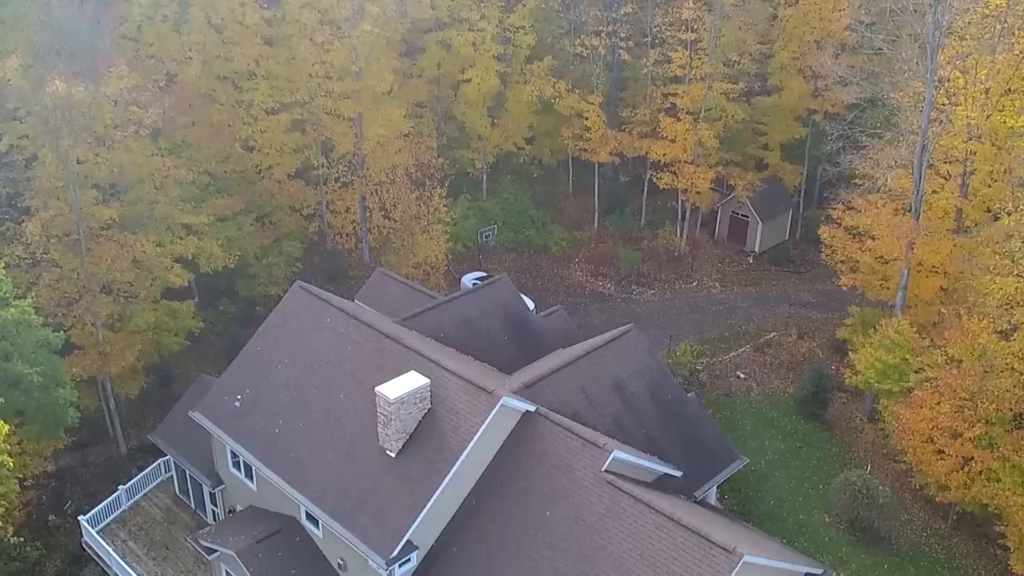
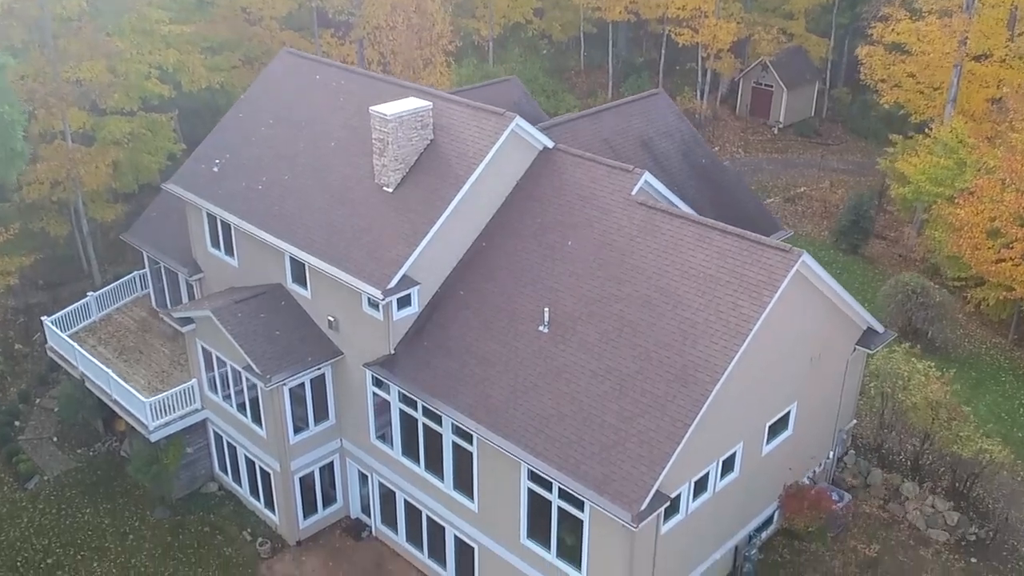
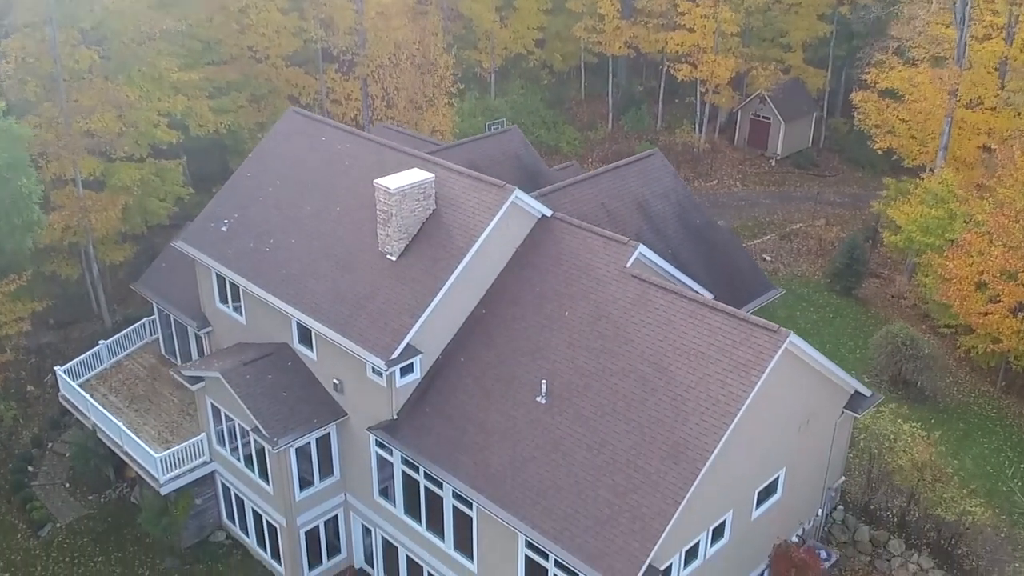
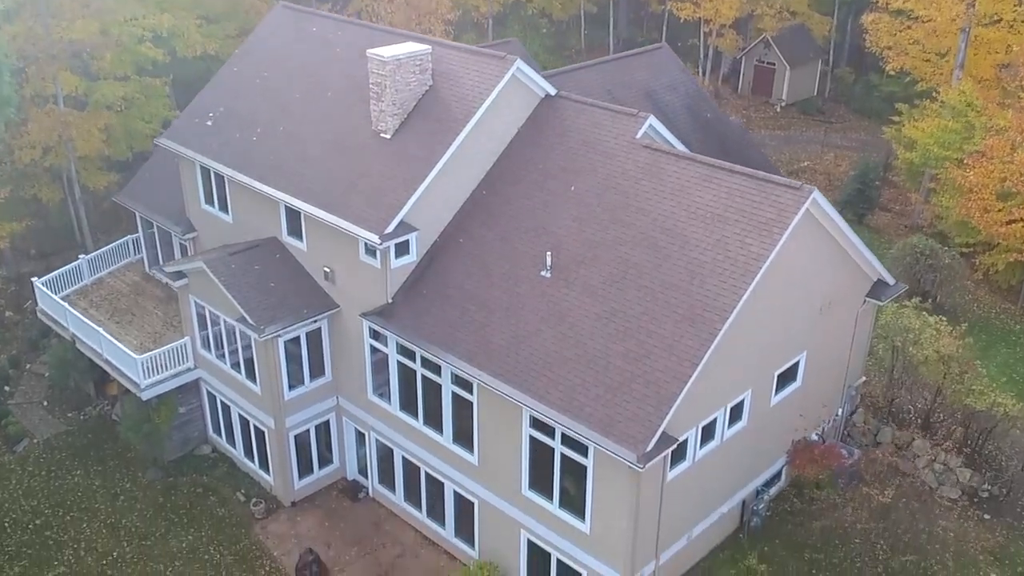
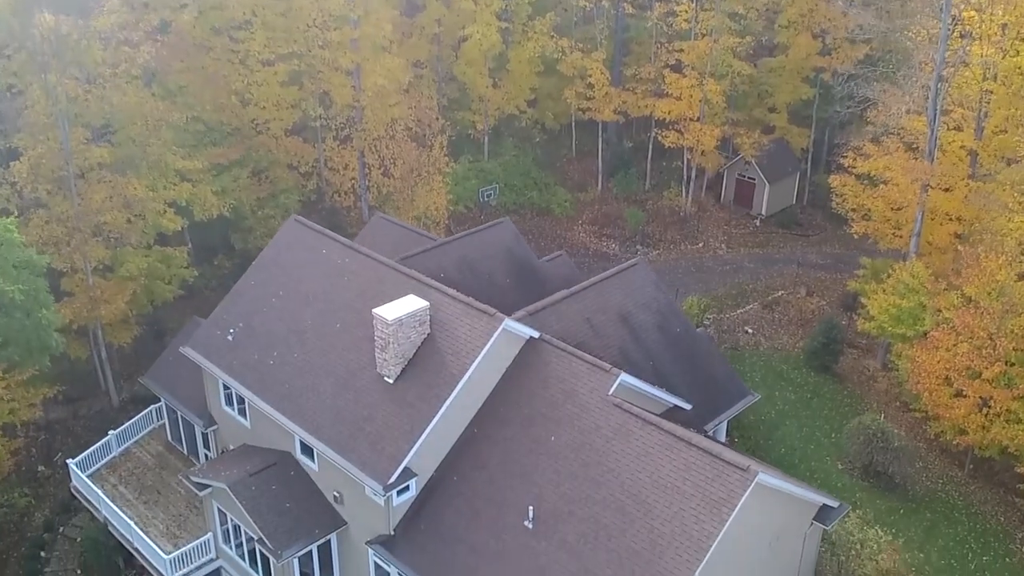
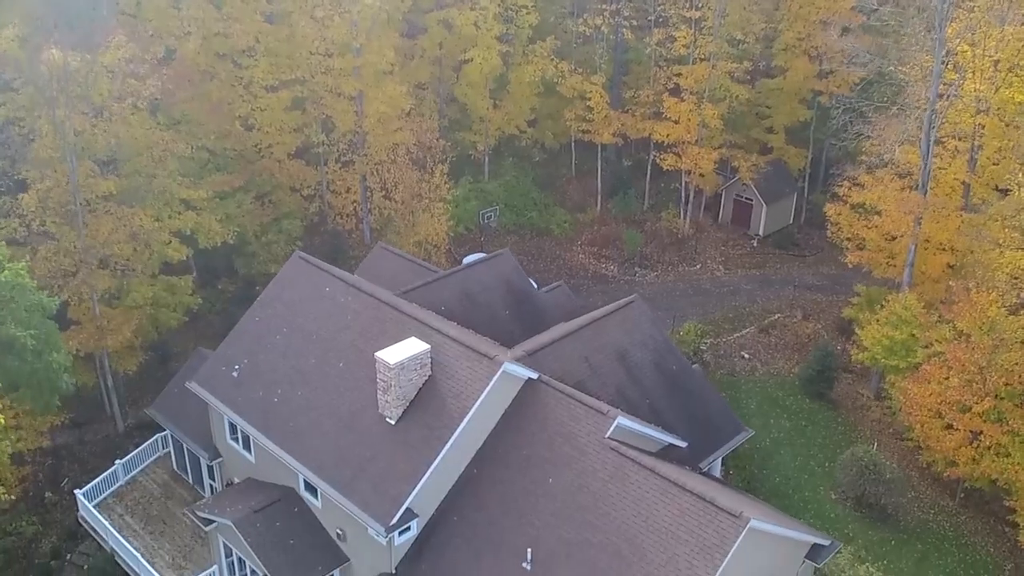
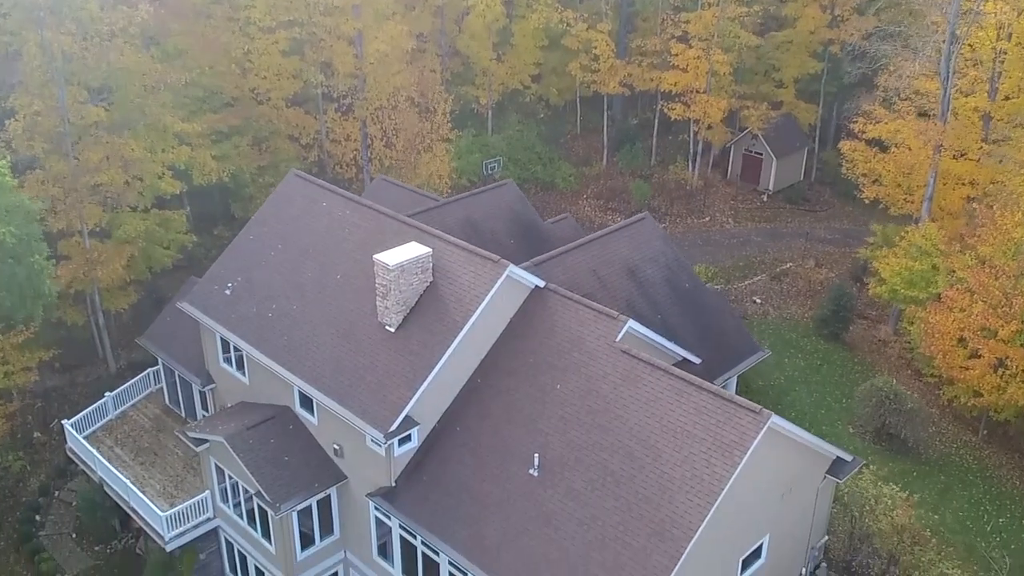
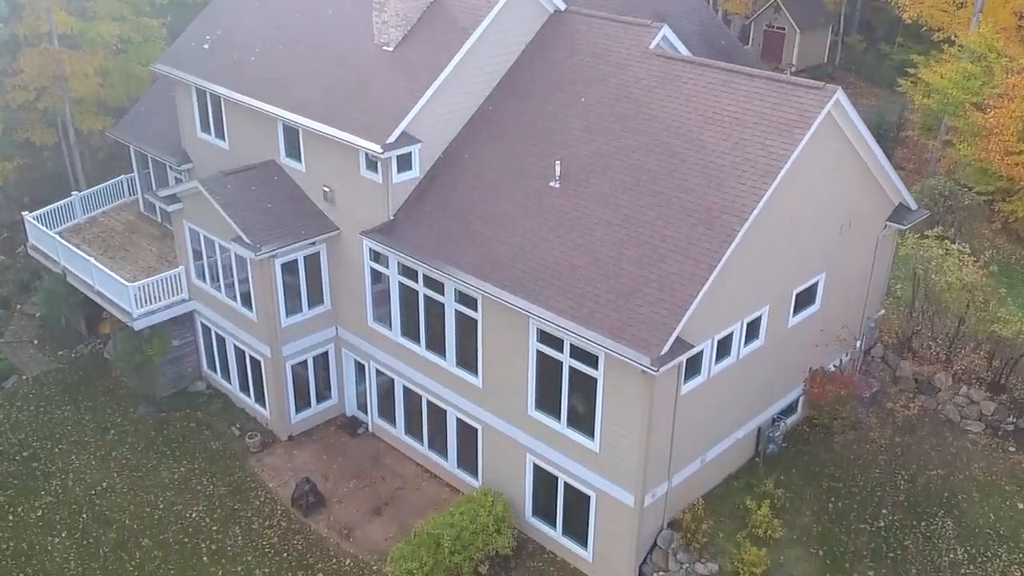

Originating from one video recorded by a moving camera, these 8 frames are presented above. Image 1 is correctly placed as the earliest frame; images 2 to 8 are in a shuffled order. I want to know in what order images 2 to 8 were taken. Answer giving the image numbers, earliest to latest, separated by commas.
6, 5, 7, 3, 2, 4, 8
